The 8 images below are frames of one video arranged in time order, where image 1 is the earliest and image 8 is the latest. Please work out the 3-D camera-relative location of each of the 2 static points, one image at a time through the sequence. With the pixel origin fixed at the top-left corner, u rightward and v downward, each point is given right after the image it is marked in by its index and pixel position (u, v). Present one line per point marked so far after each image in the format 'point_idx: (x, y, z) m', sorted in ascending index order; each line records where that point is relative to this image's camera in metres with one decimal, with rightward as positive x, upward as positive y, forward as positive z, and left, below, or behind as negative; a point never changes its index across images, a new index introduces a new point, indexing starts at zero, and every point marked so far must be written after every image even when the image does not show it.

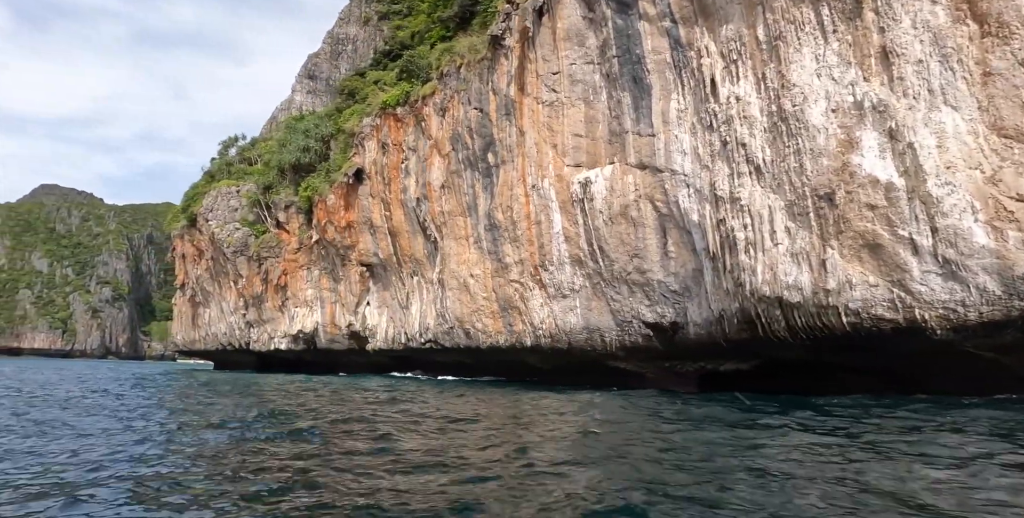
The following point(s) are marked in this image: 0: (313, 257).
0: (-7.5, 0.0, +19.2) m
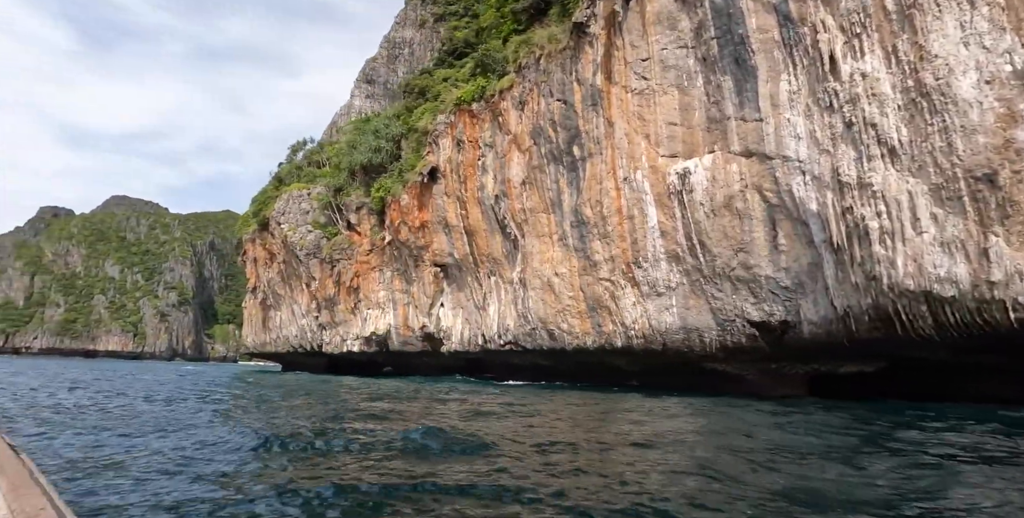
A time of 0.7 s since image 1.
0: (-4.7, 0.0, +19.0) m
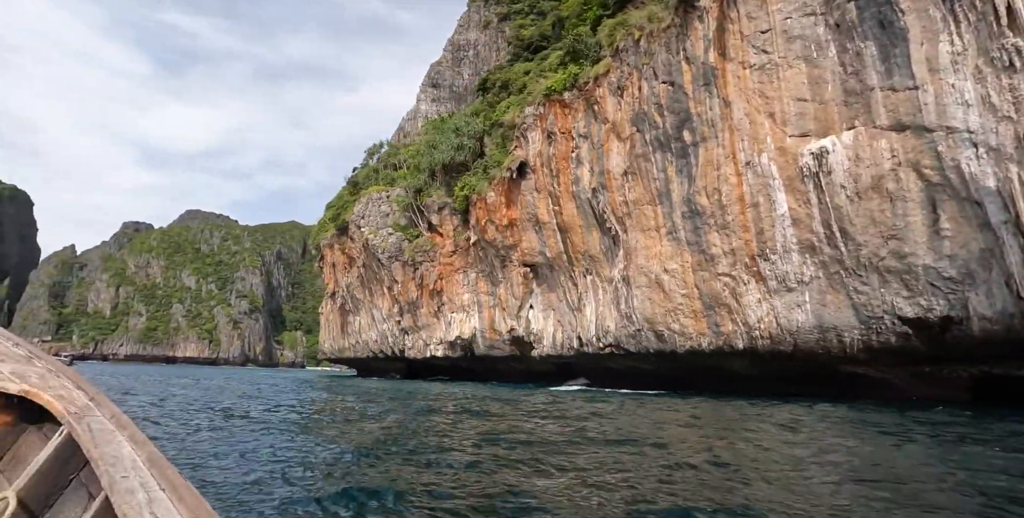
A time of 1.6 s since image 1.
0: (-1.5, 0.0, +18.4) m
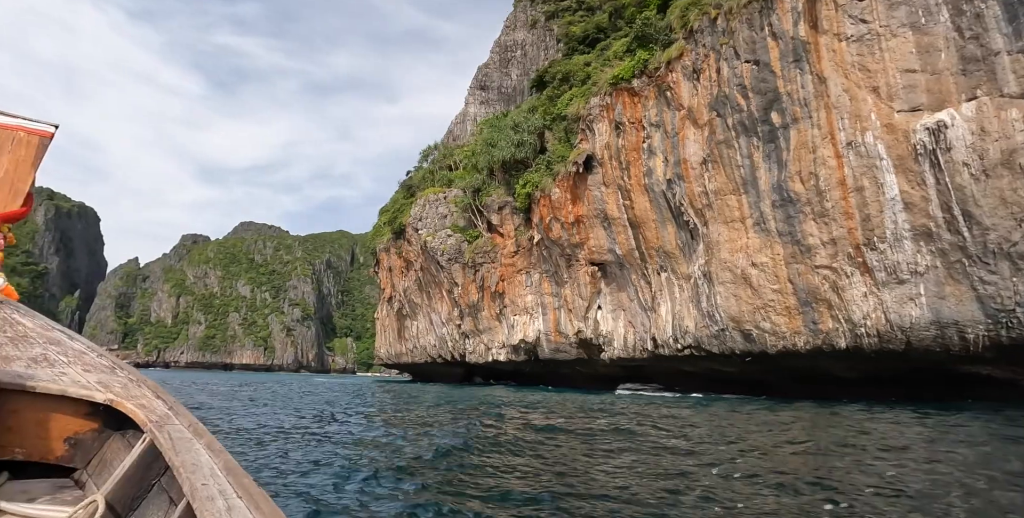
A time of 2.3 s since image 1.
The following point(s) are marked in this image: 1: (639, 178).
0: (+0.7, 0.0, +17.7) m
1: (+3.6, +2.3, +14.7) m
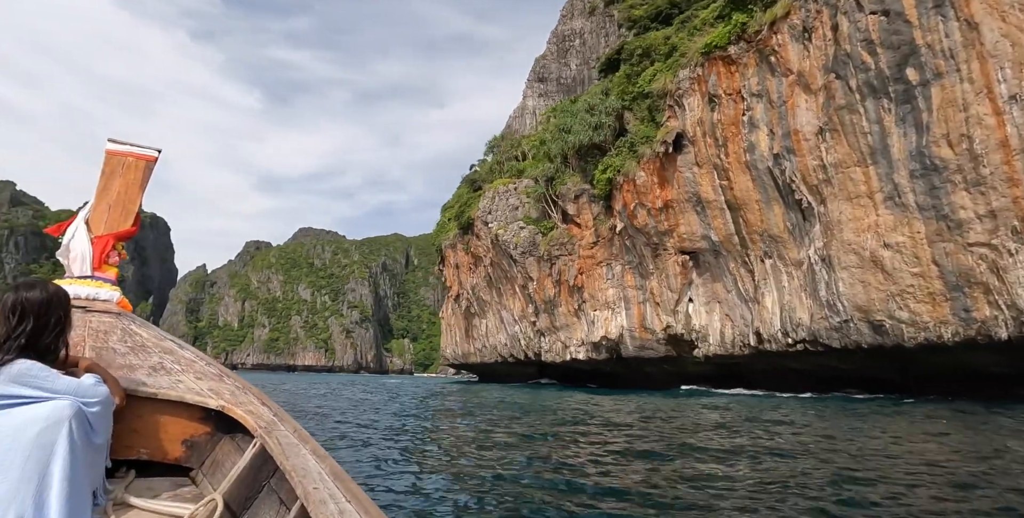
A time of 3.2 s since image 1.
0: (+3.3, +0.3, +16.5) m
1: (+5.9, +2.7, +13.3) m
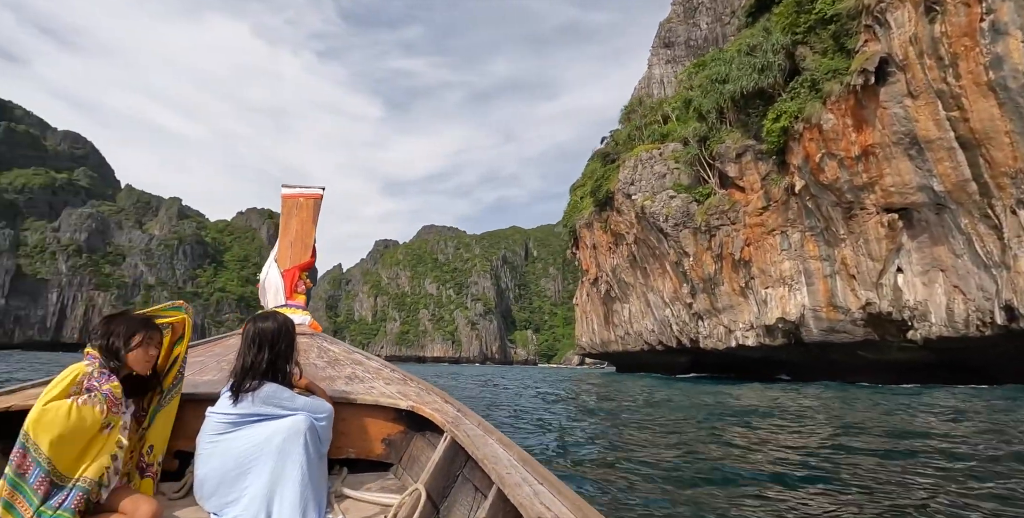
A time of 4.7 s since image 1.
0: (+7.4, +1.2, +13.9) m
1: (+9.2, +3.6, +10.2) m
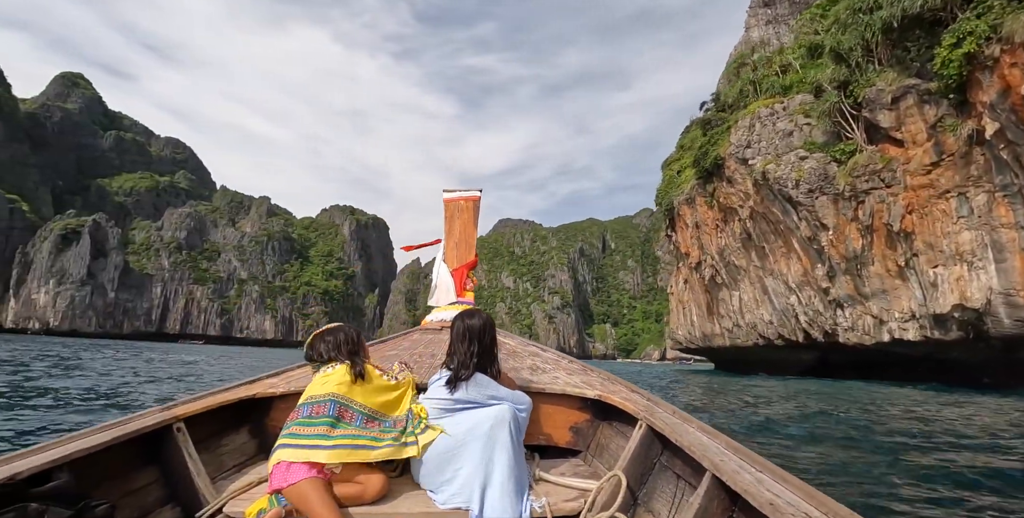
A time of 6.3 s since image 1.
0: (+9.5, +1.8, +10.9) m
1: (+10.6, +4.2, +6.9) m
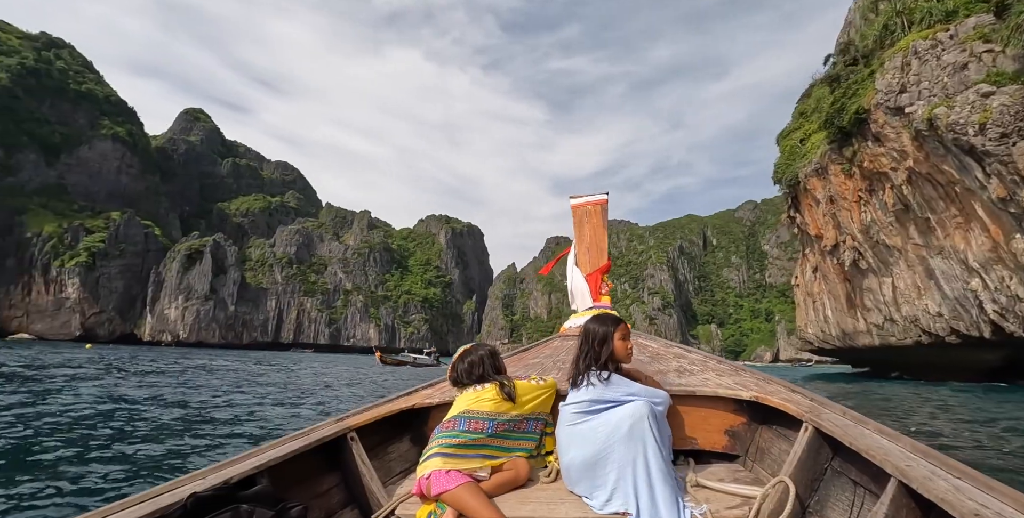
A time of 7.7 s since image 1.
0: (+10.9, +2.5, +7.5) m
1: (+11.2, +5.0, +3.4) m
